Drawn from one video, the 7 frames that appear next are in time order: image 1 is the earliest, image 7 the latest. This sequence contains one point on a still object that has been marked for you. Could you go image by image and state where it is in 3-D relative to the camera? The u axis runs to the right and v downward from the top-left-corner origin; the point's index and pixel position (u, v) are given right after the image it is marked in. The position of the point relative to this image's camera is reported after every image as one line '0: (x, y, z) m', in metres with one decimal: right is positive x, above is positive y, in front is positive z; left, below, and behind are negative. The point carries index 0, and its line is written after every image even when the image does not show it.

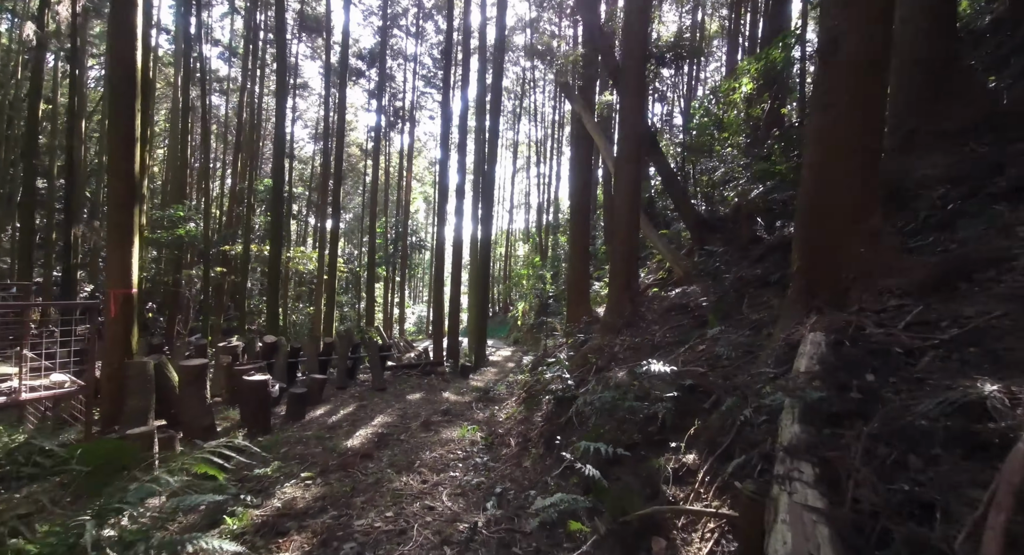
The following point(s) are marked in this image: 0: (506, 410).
0: (-0.1, -2.0, +8.1) m
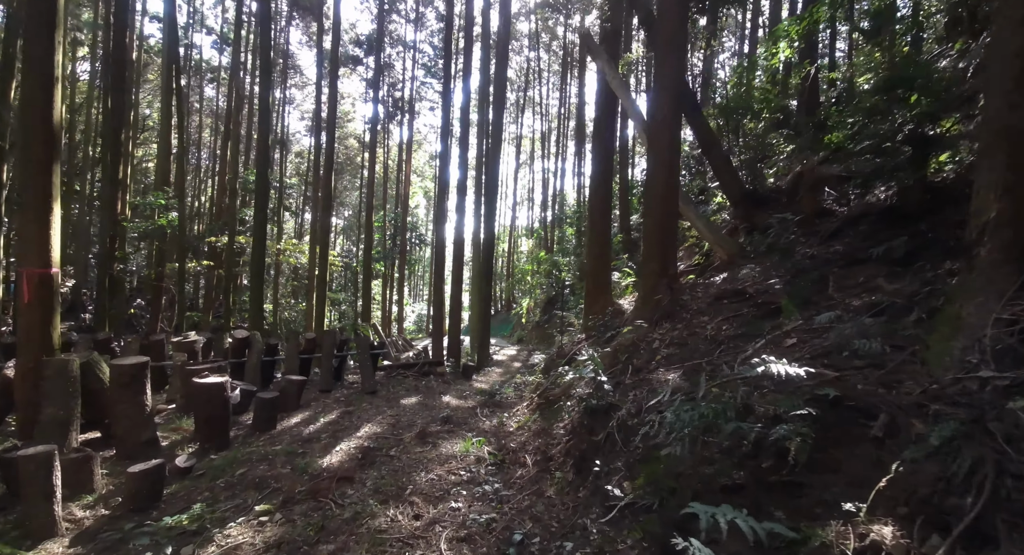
0: (+0.1, -1.8, +6.8) m
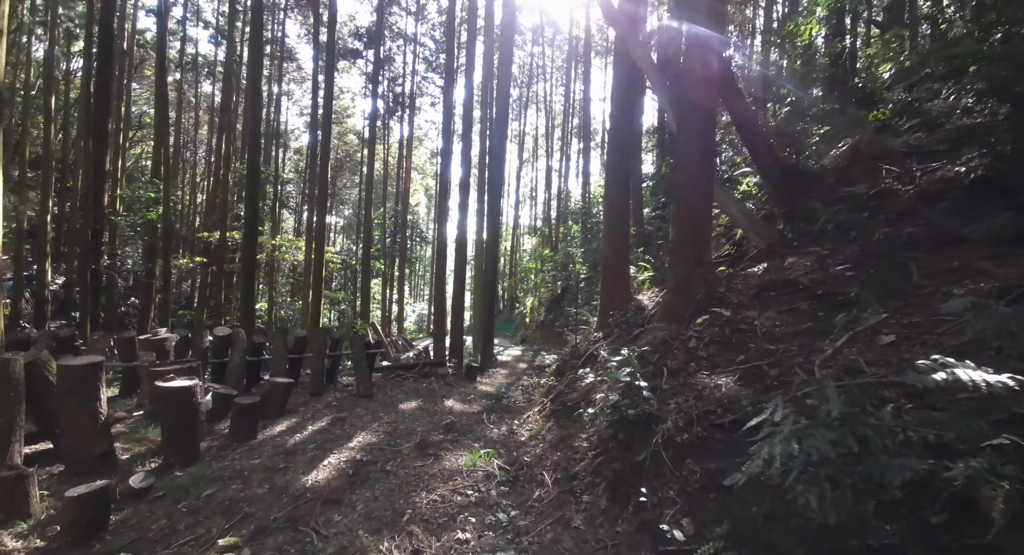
0: (+0.2, -1.7, +6.1) m
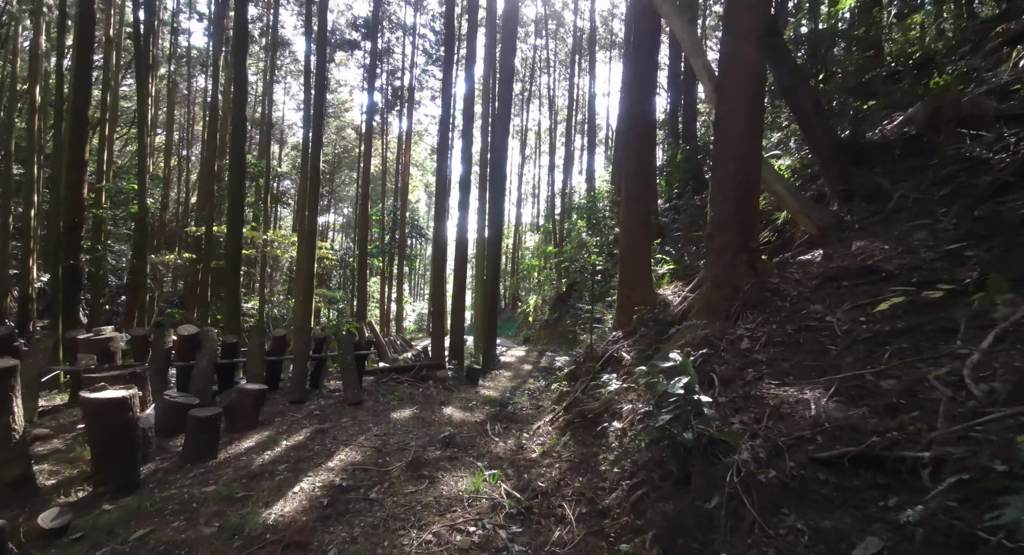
0: (+0.3, -1.6, +5.2) m
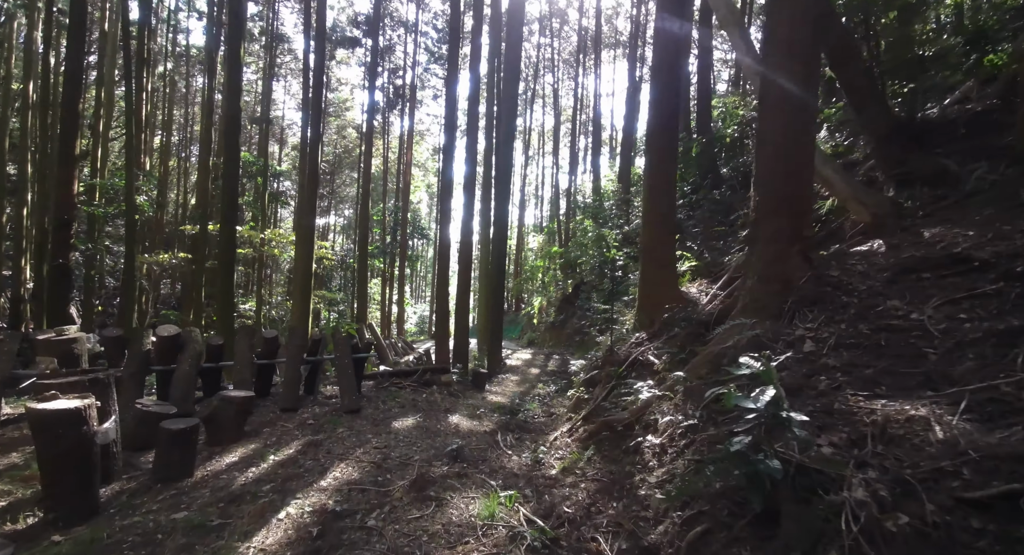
0: (+0.4, -1.6, +4.7) m
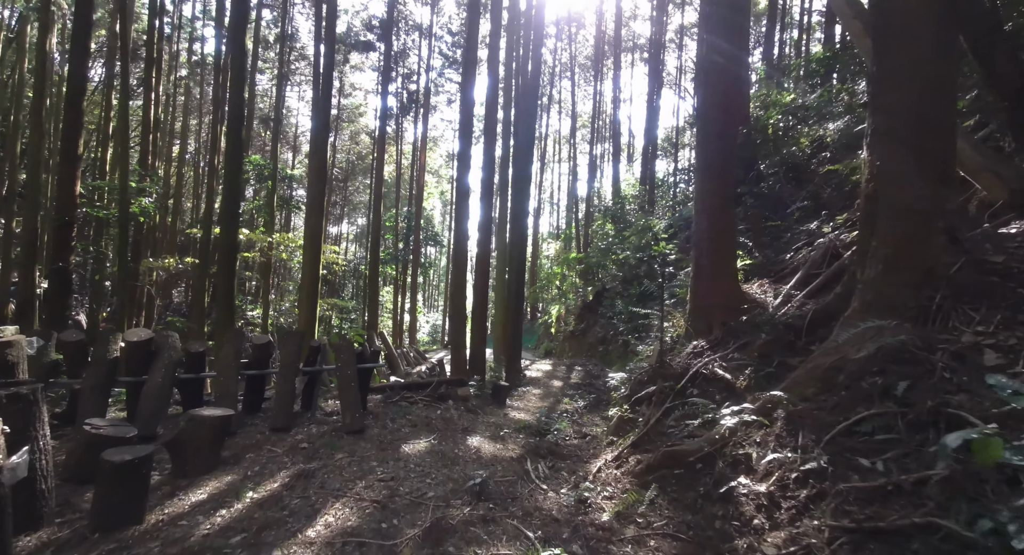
0: (+0.7, -1.5, +3.7) m
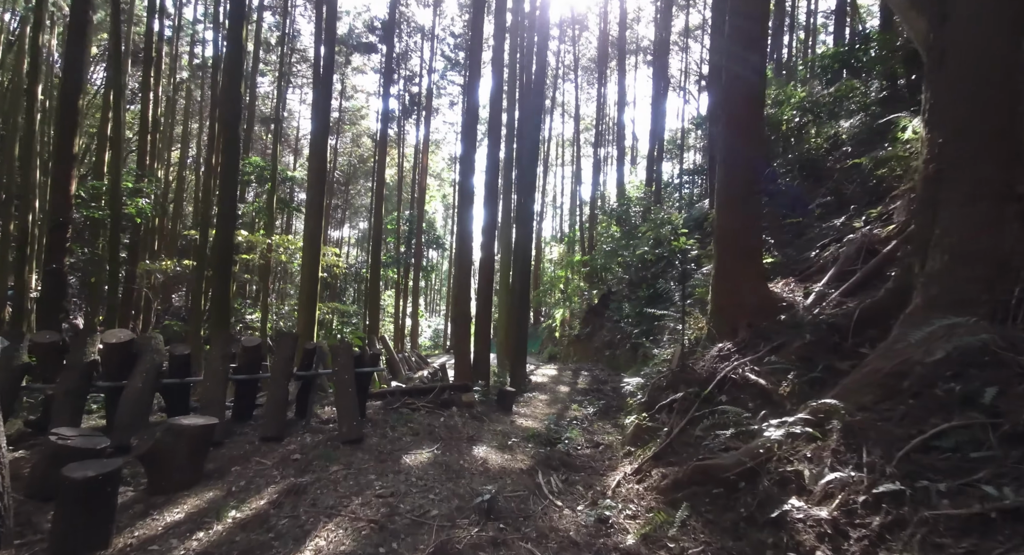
0: (+0.8, -1.5, +3.4) m
